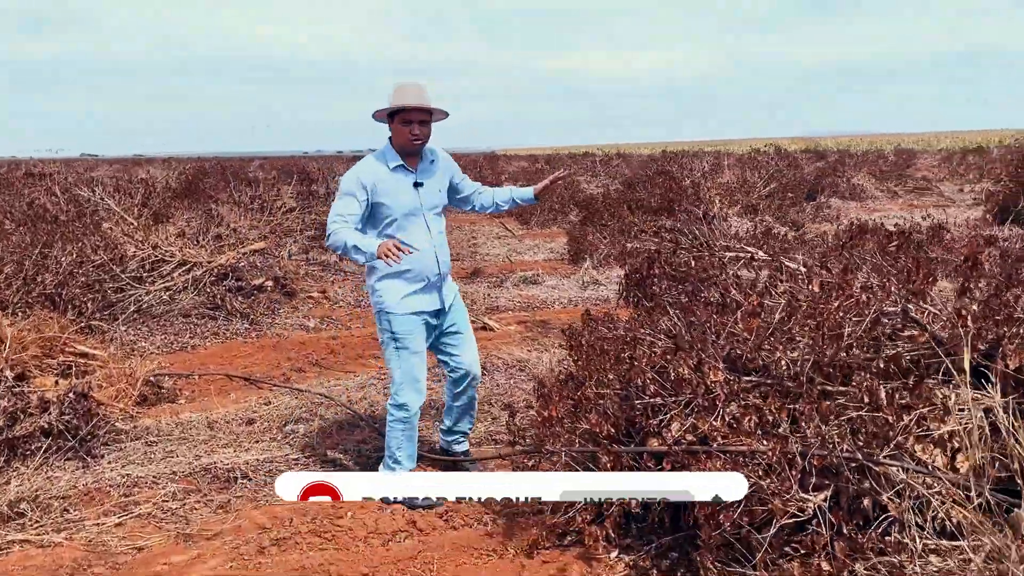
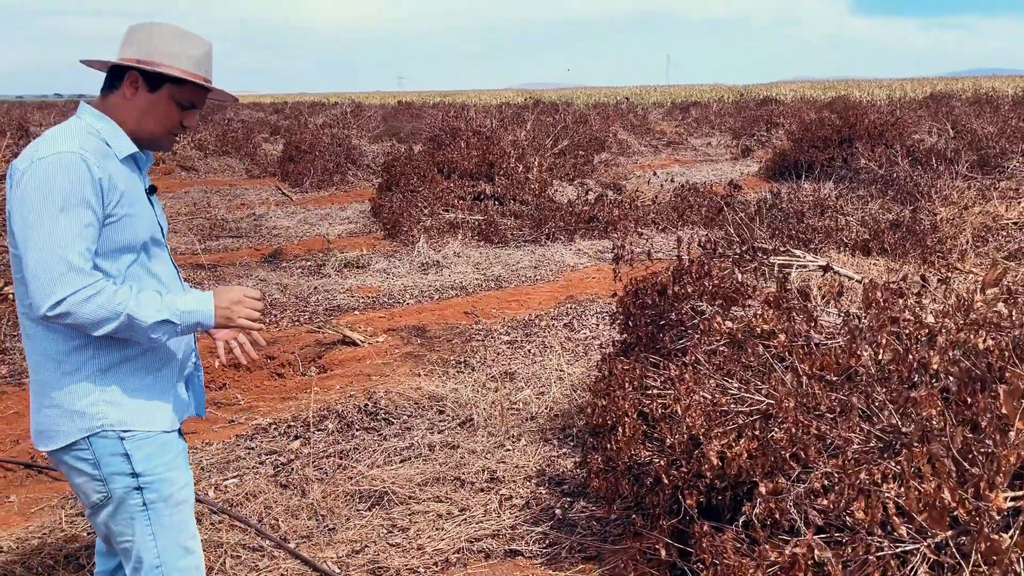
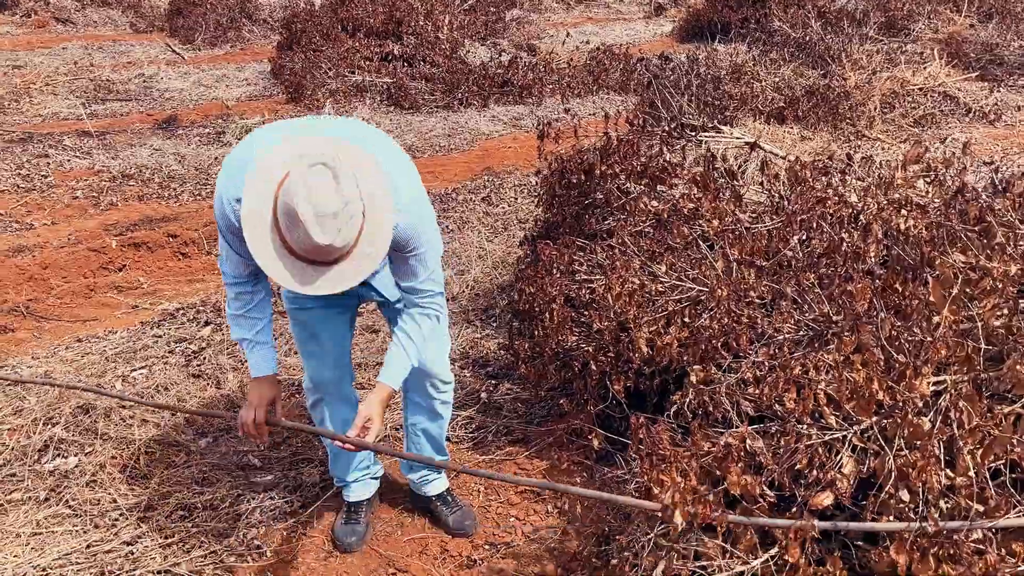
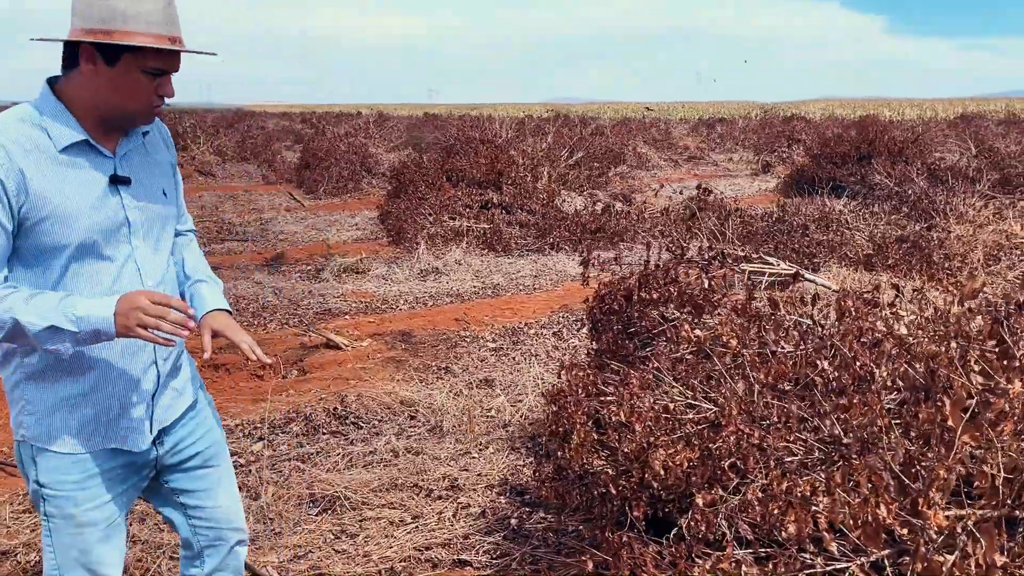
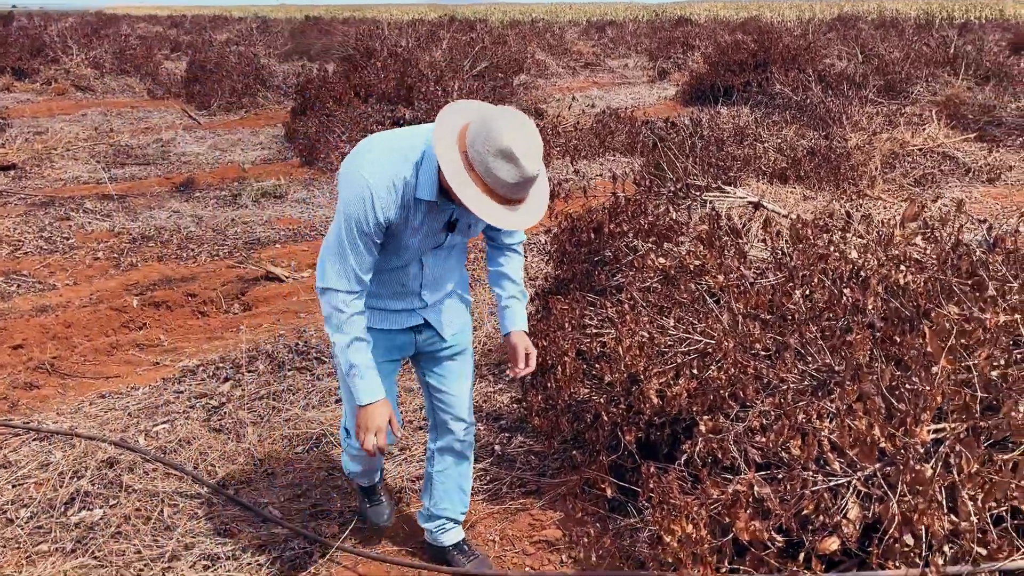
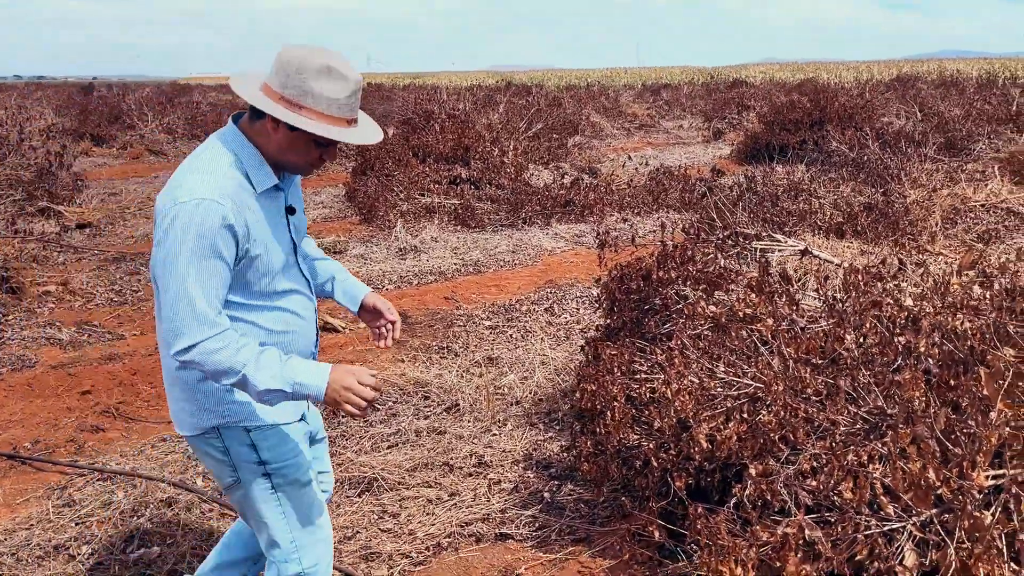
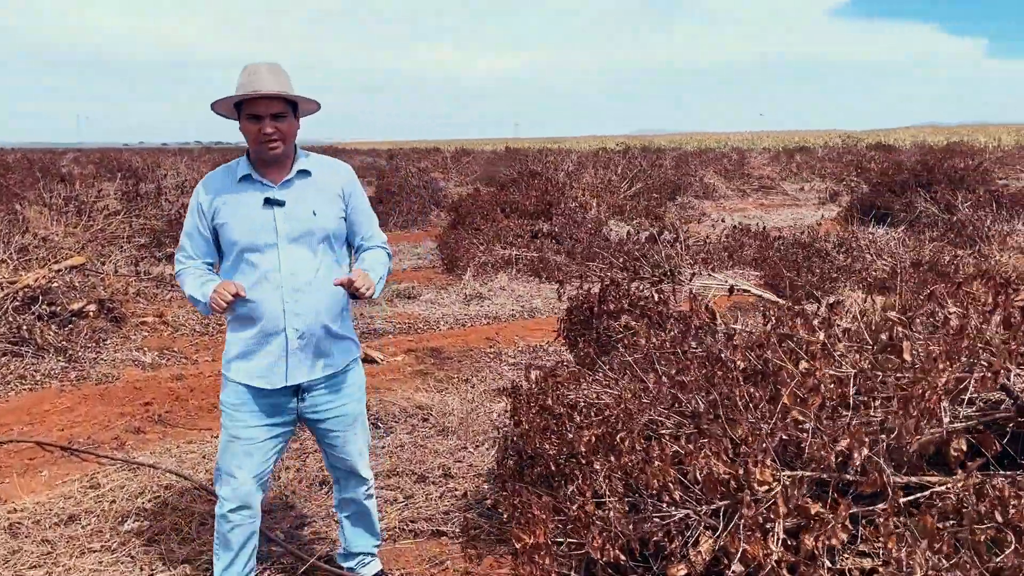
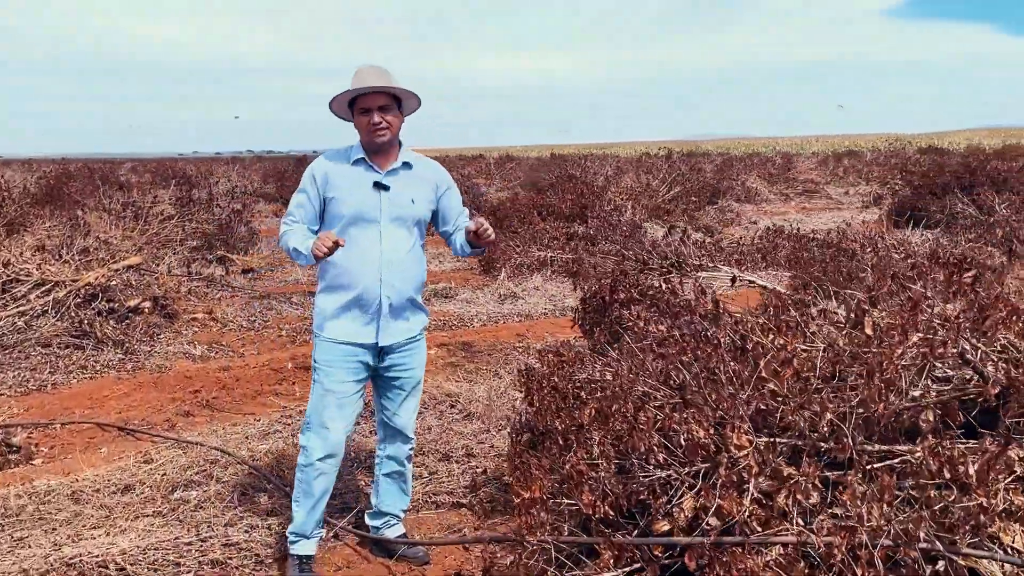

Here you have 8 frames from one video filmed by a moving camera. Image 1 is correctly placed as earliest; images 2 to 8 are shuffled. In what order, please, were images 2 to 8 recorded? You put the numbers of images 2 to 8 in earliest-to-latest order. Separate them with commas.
8, 7, 4, 2, 6, 5, 3
